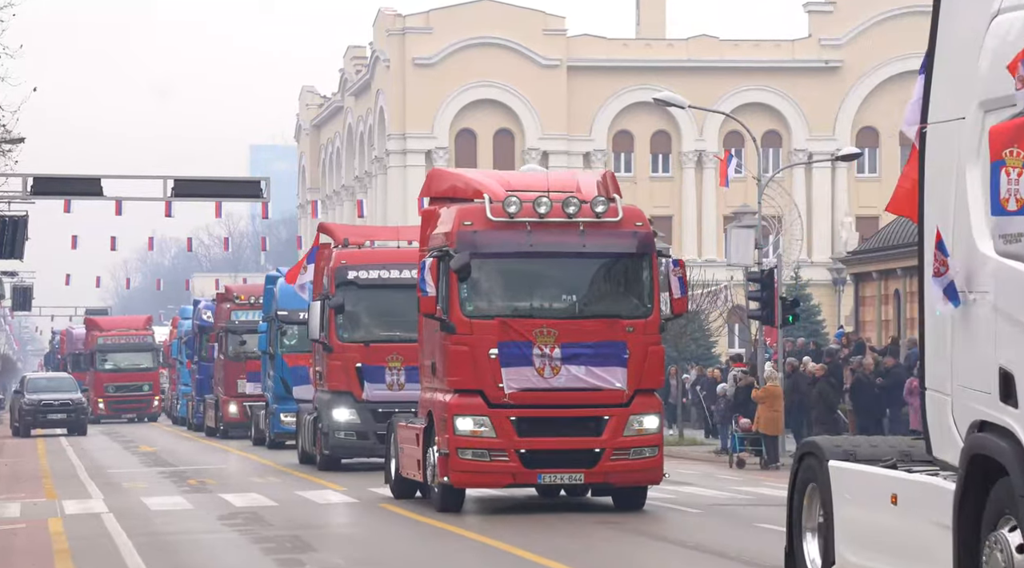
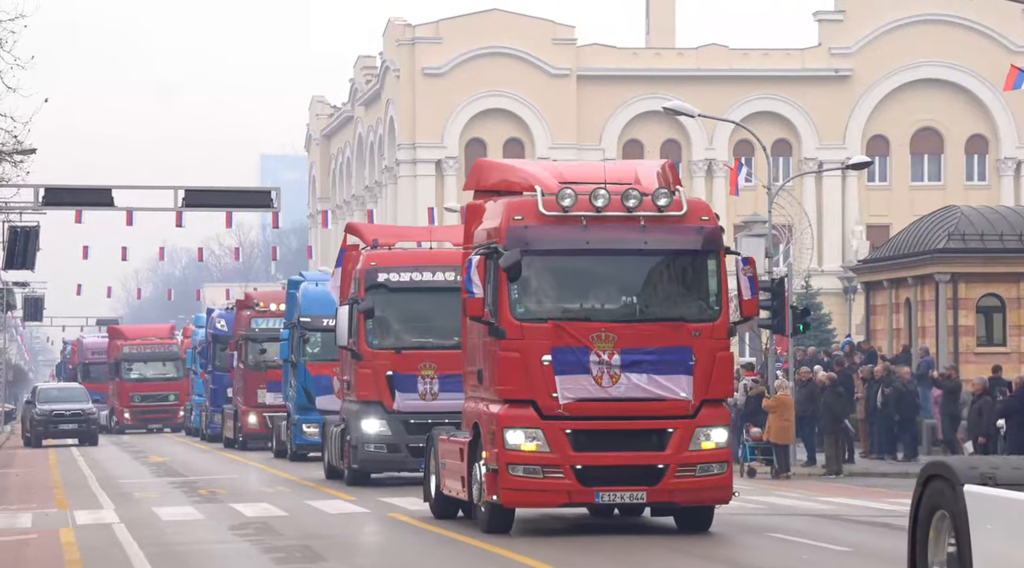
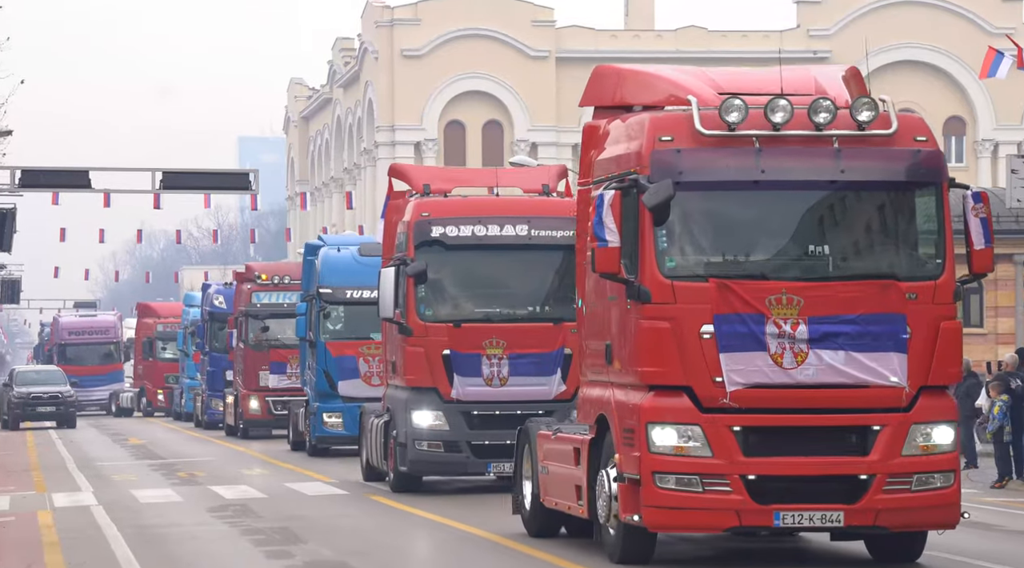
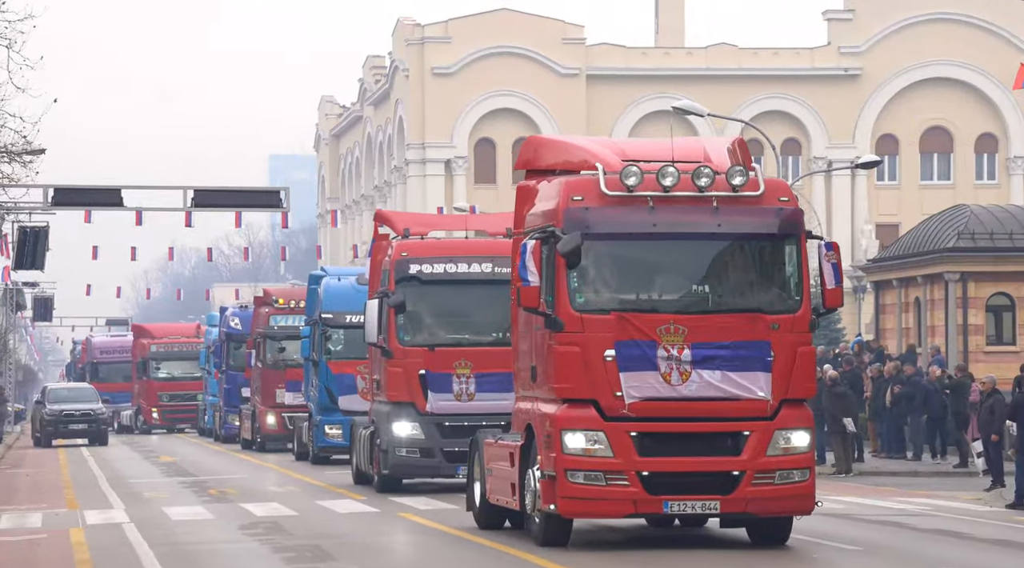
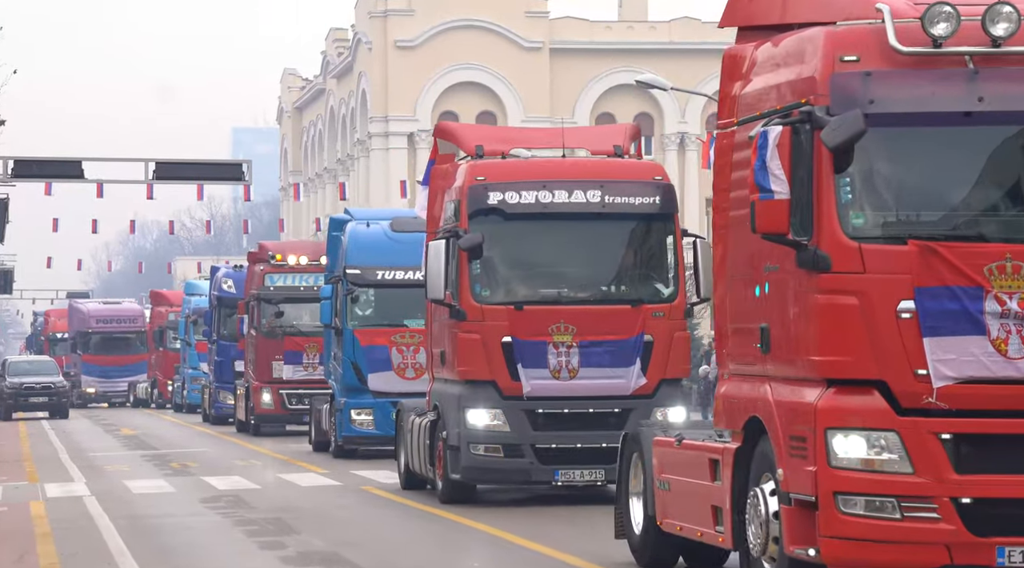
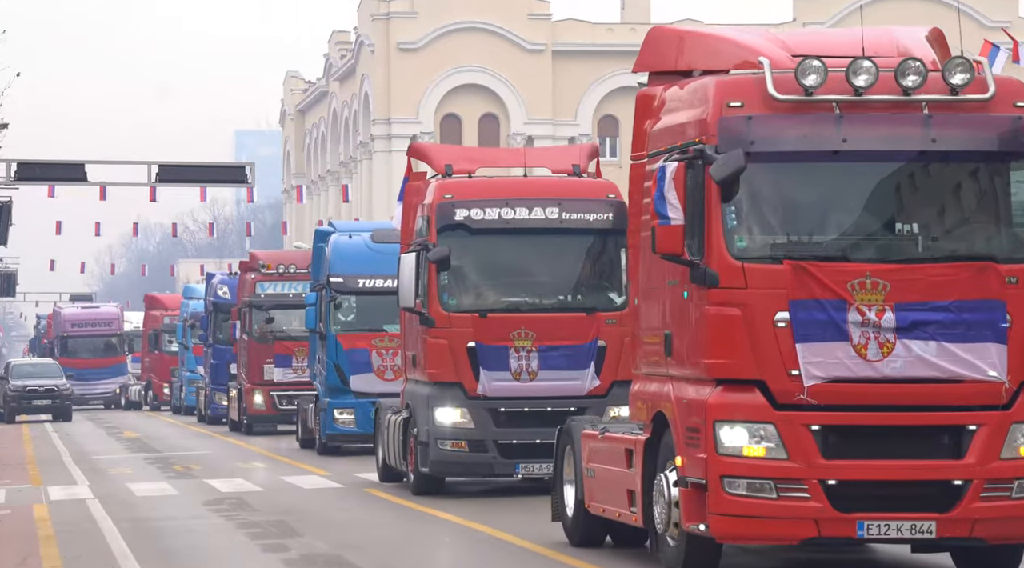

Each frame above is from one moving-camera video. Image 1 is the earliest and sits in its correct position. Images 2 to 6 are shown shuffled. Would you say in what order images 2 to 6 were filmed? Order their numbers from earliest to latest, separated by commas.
2, 4, 3, 6, 5
